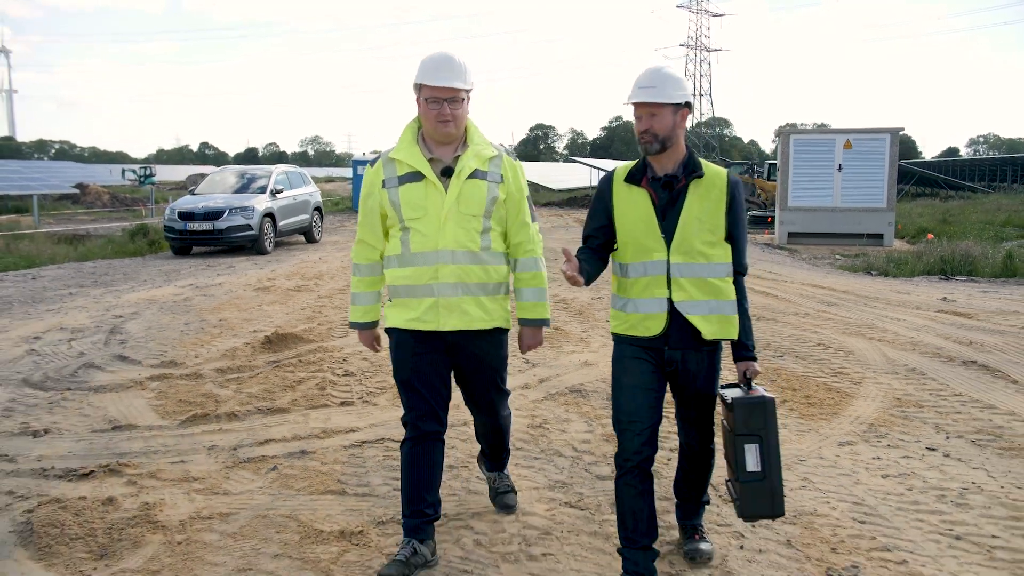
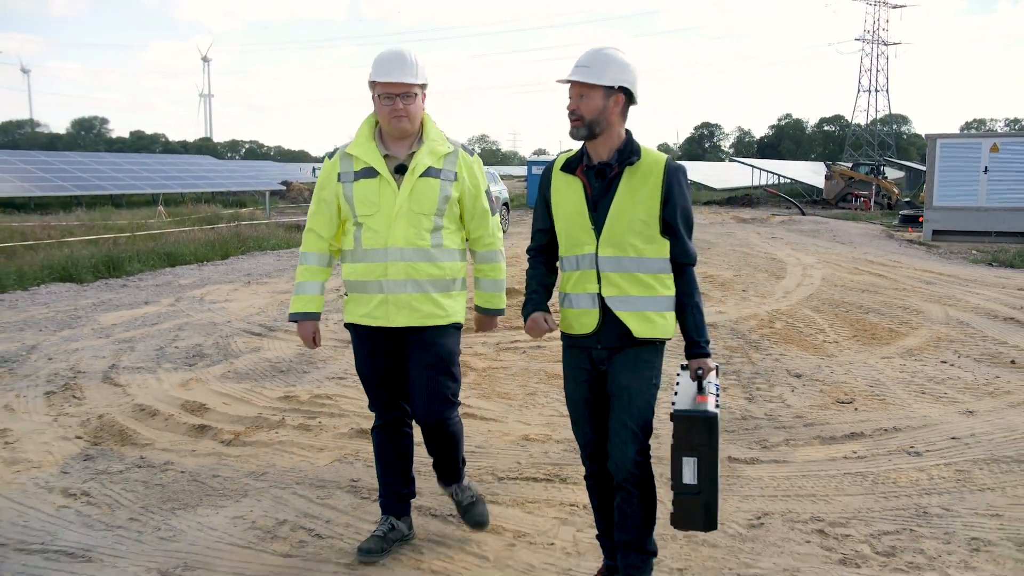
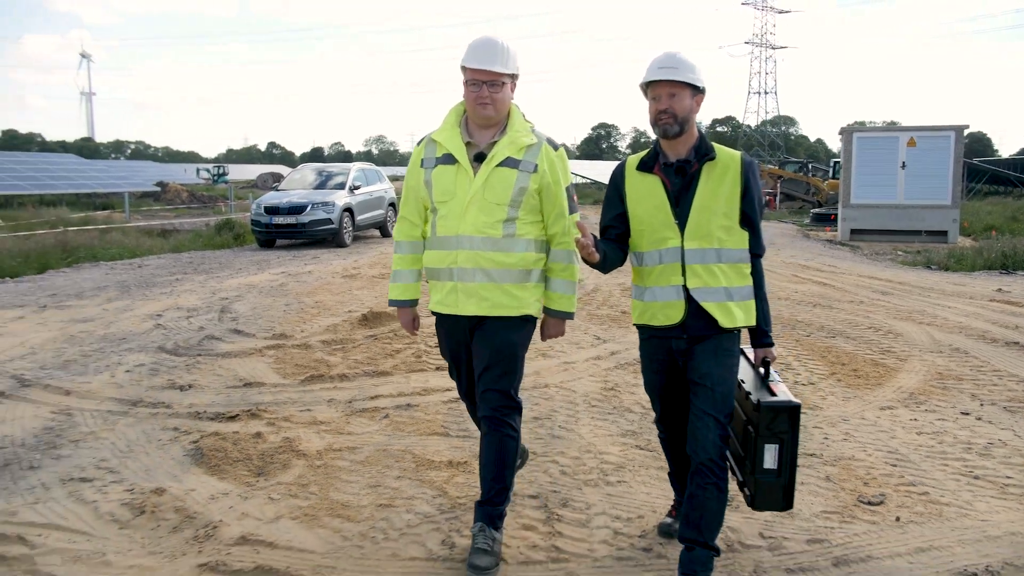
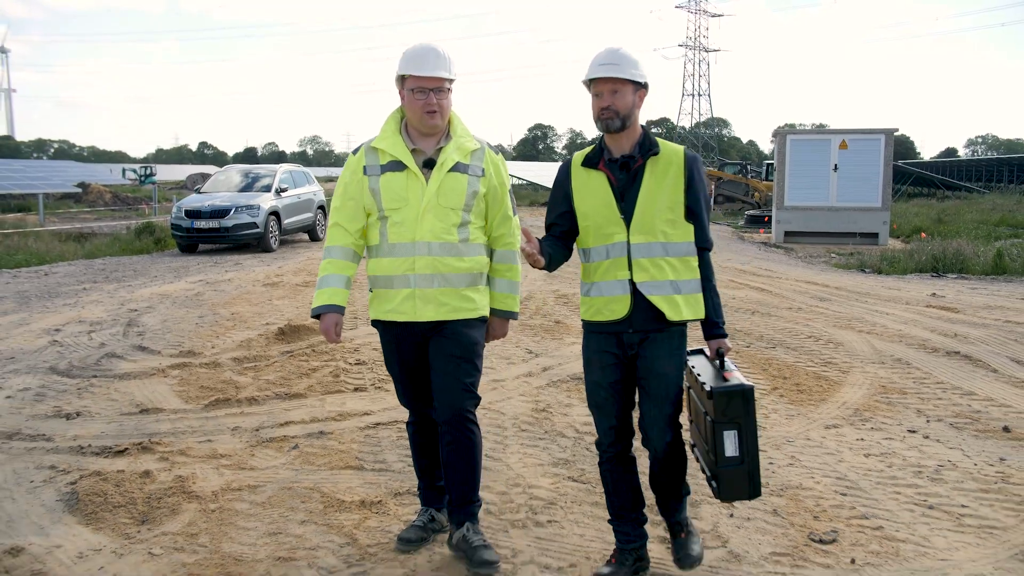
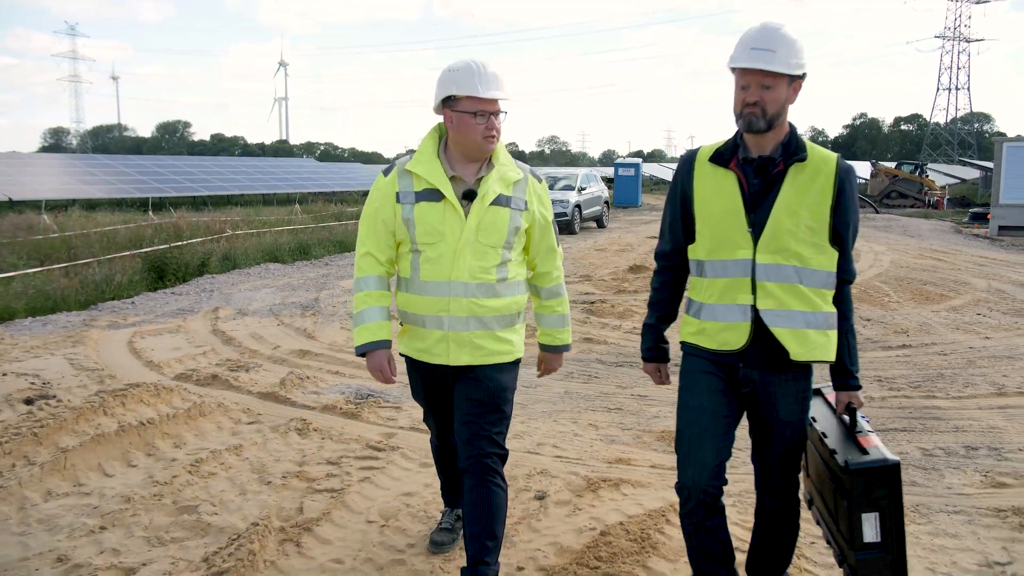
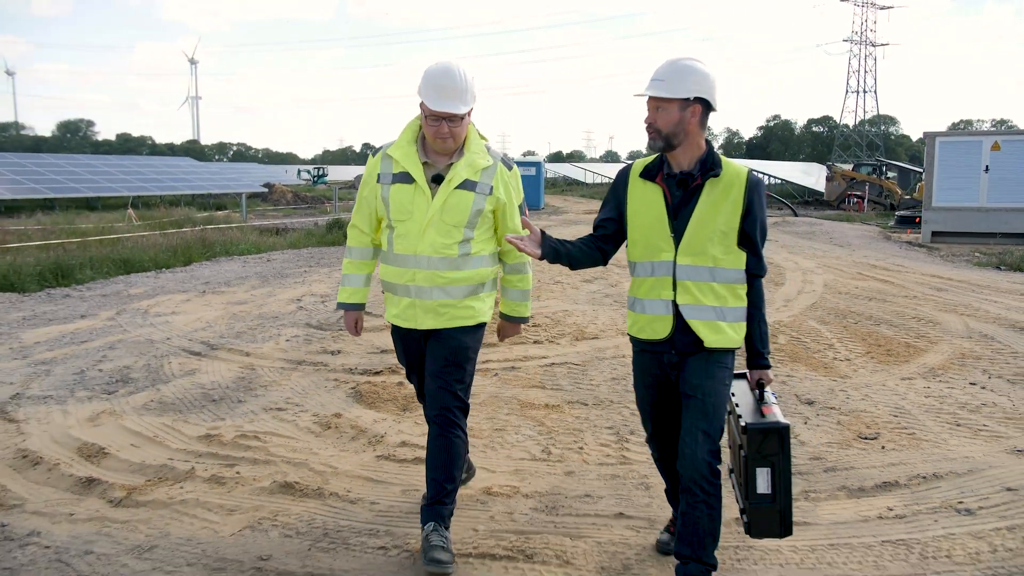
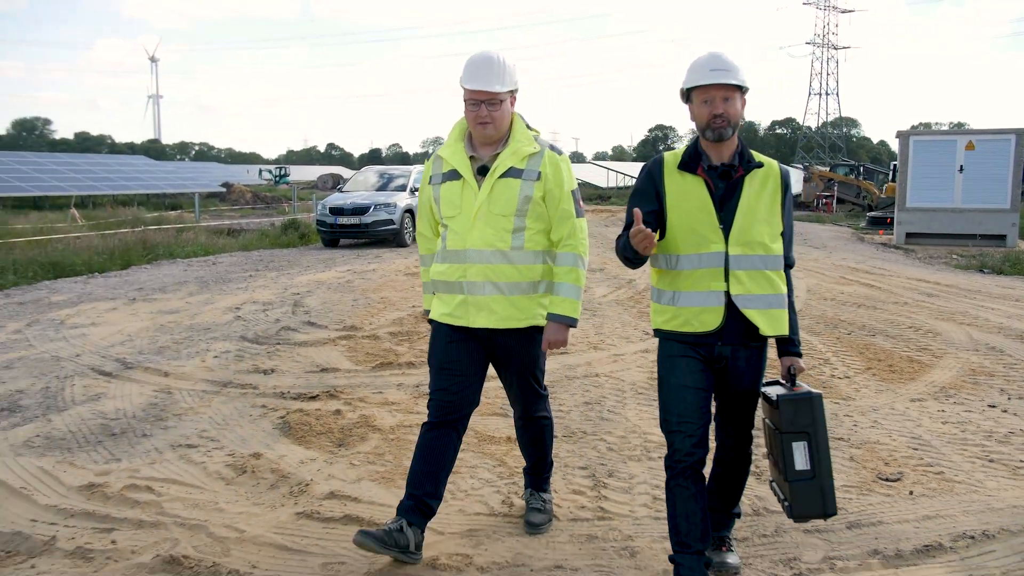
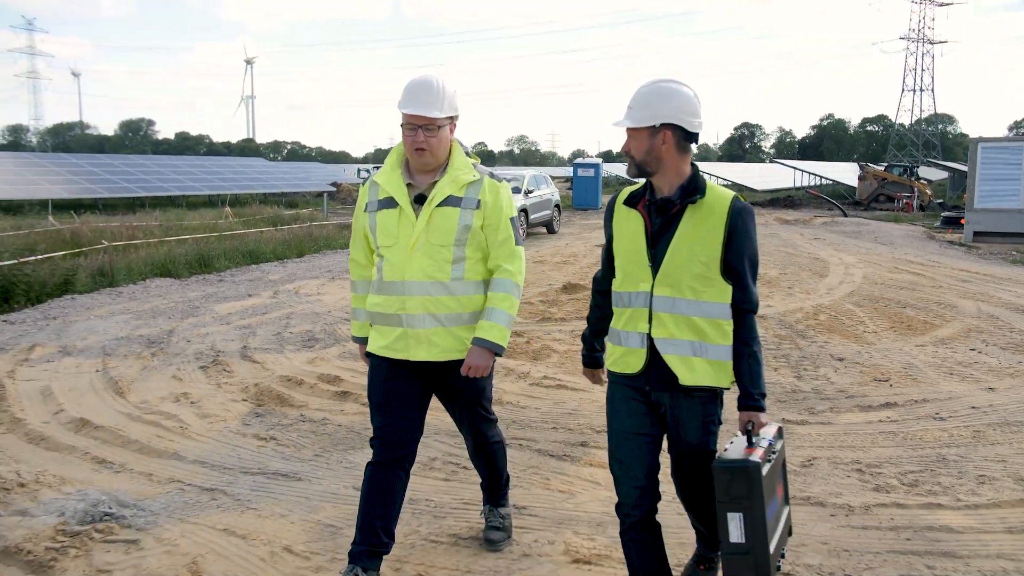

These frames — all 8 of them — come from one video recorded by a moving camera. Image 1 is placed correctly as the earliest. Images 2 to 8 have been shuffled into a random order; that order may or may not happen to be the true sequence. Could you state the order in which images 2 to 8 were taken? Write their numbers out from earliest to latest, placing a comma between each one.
4, 3, 7, 6, 2, 8, 5
